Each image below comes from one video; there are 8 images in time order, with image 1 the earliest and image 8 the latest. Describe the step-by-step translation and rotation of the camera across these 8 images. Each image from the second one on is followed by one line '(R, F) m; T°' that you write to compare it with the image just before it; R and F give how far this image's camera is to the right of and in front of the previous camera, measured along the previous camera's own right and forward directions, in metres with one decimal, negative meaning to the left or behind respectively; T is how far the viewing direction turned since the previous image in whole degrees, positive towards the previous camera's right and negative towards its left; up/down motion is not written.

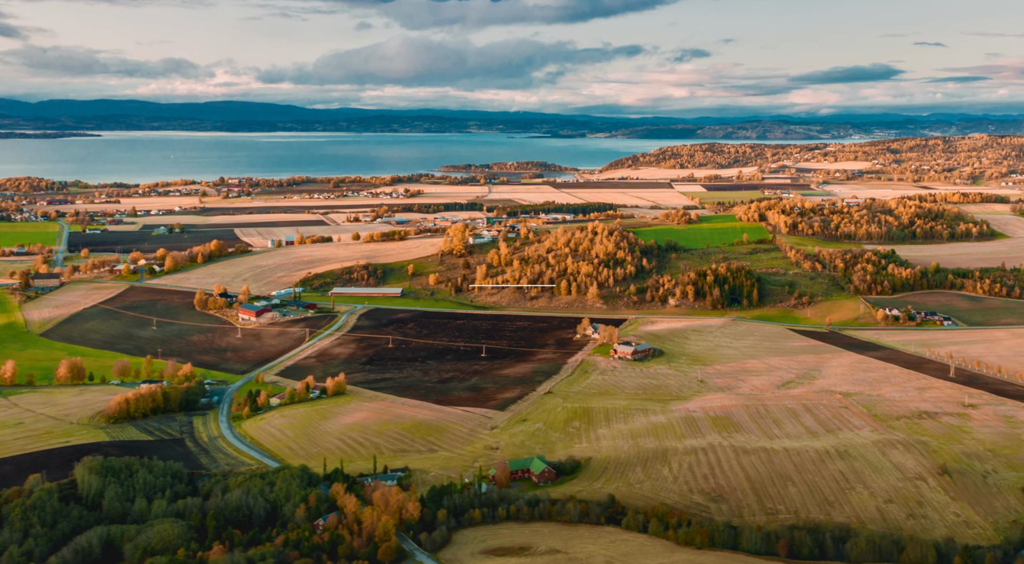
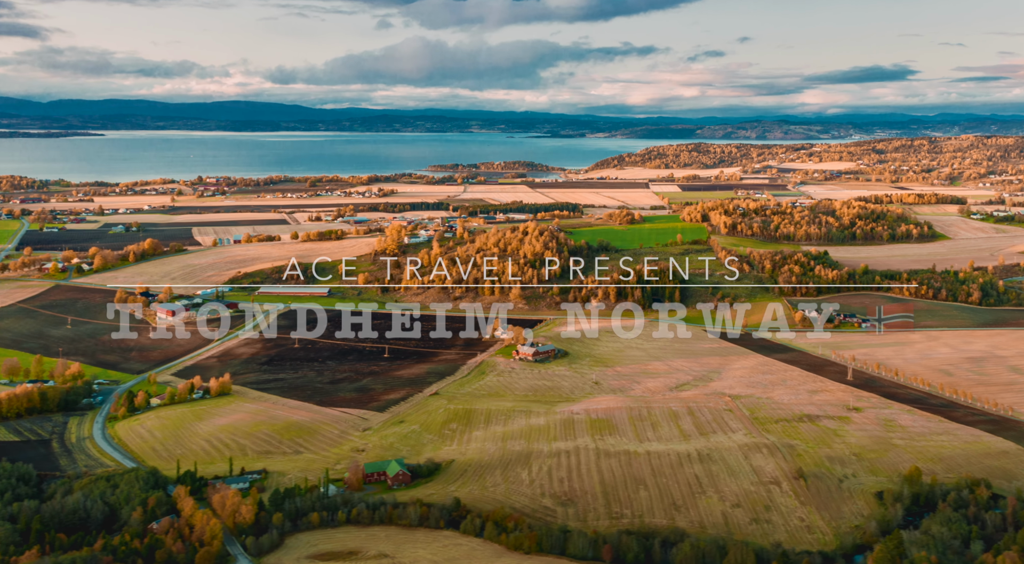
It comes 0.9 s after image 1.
(+7.7, +0.5) m; 0°
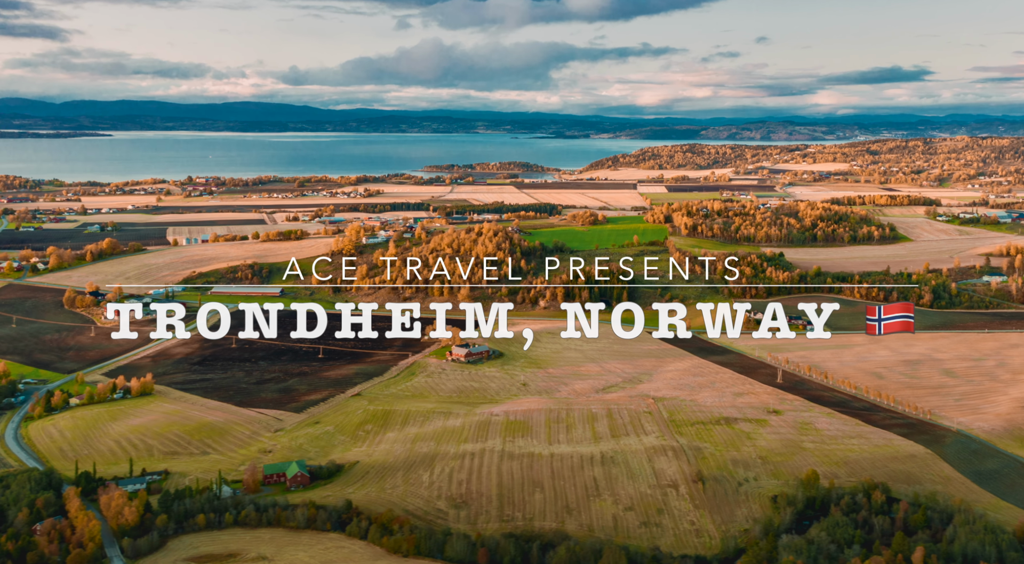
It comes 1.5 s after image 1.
(+5.5, +0.3) m; 0°
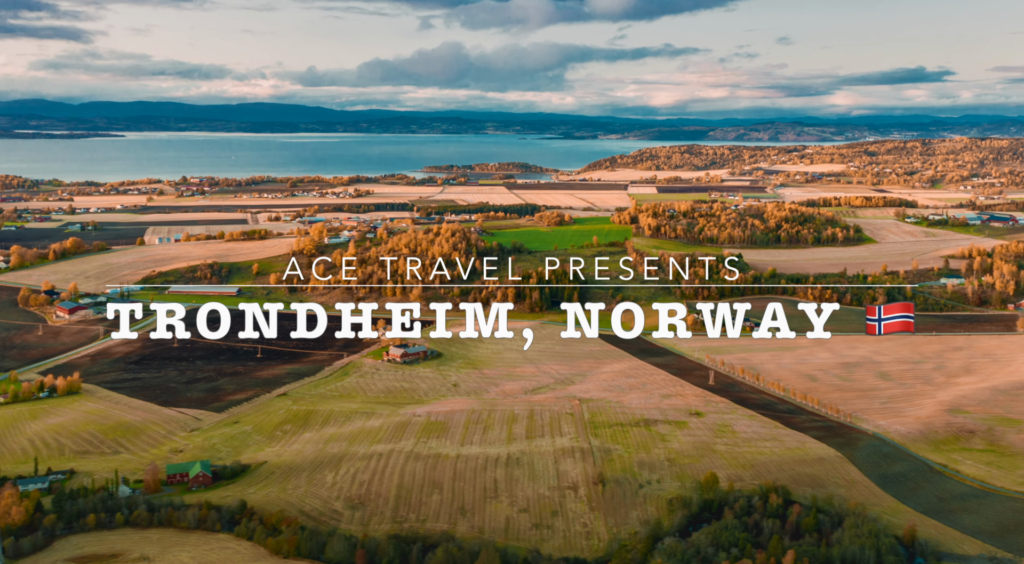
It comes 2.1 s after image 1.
(+5.5, +0.1) m; 0°
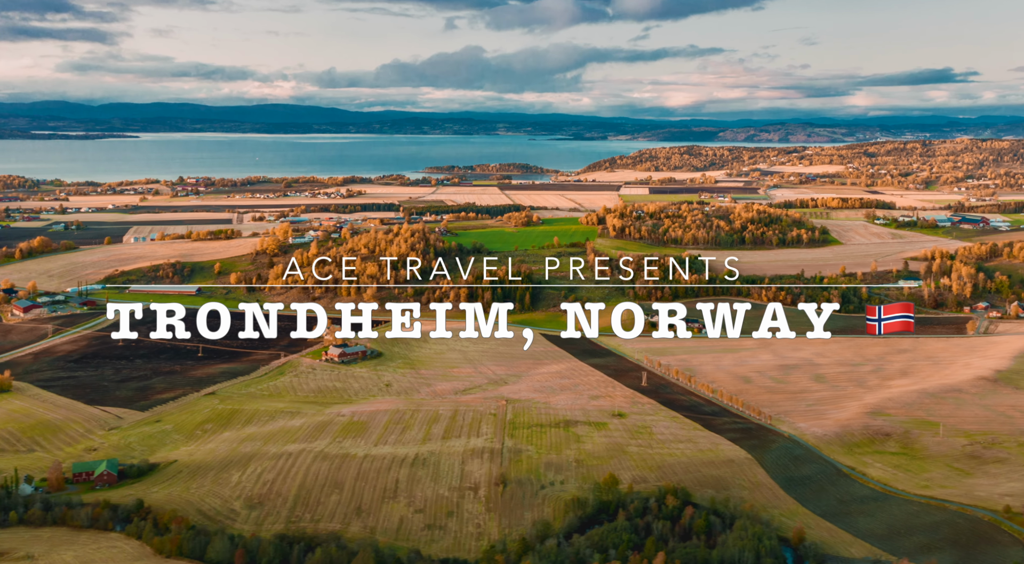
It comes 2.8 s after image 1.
(+5.5, 0.0) m; -1°
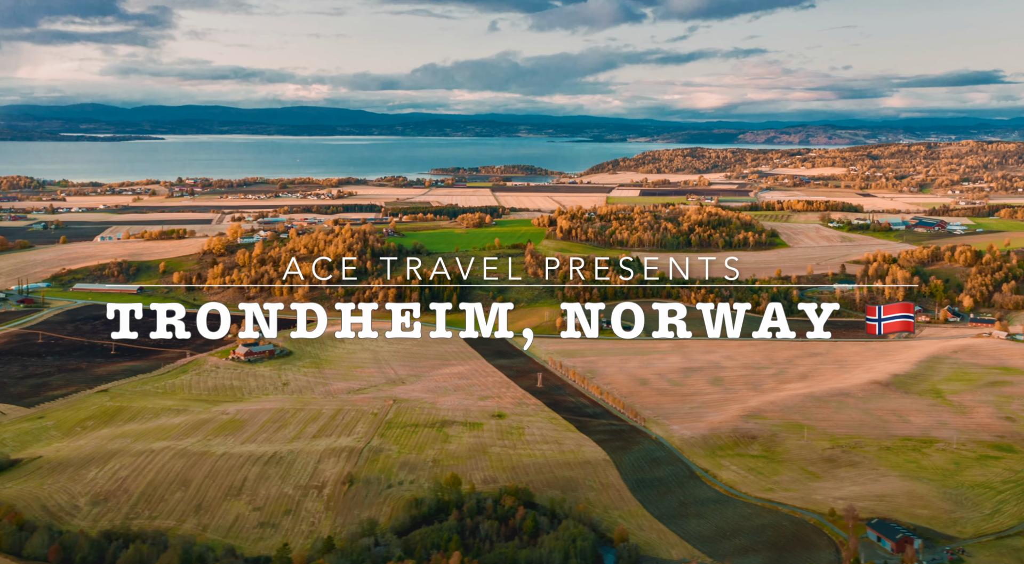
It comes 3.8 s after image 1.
(+8.8, -0.1) m; -1°
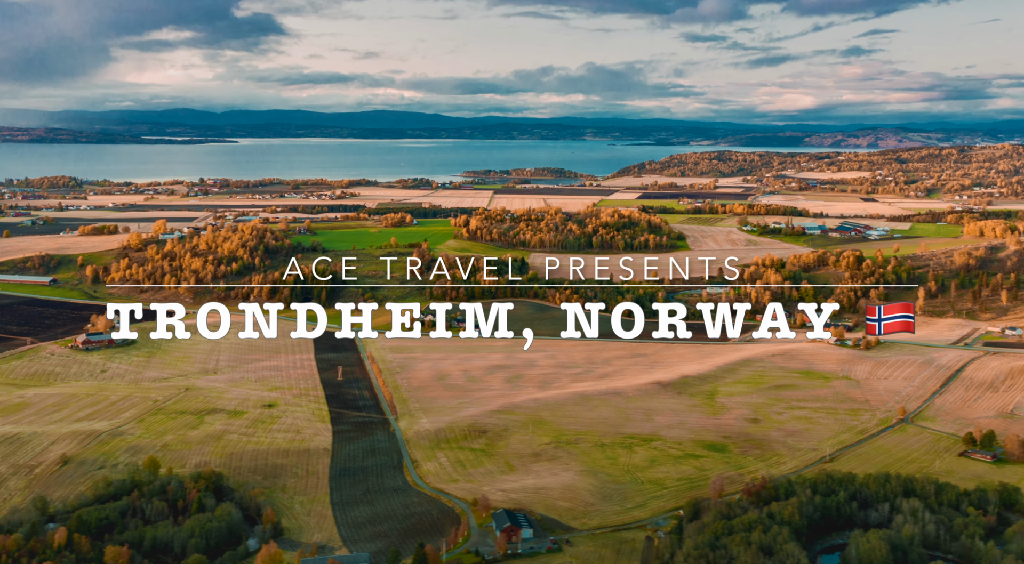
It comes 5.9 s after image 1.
(+18.8, -0.8) m; -3°
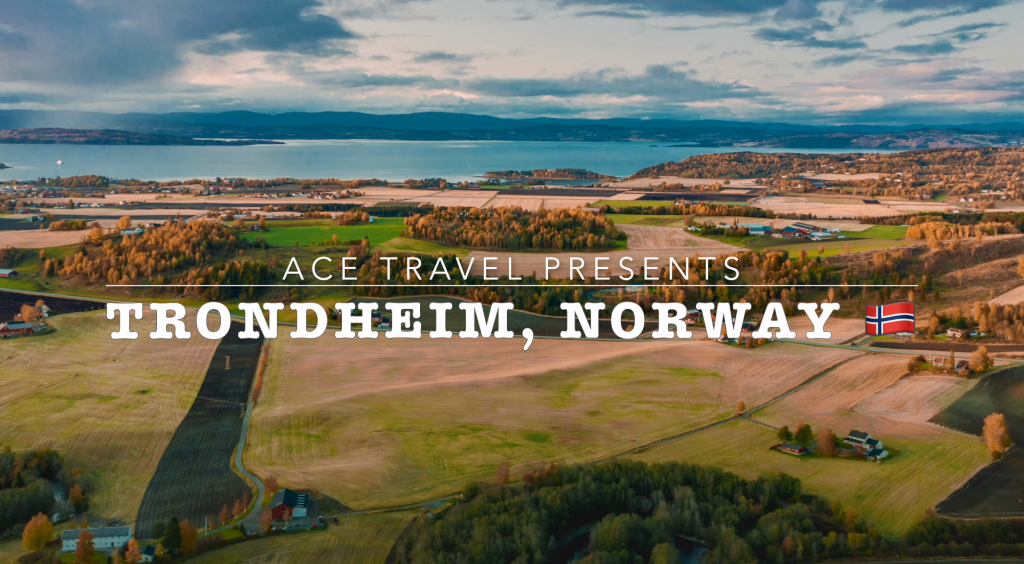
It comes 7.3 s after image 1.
(+11.9, -1.4) m; -2°
